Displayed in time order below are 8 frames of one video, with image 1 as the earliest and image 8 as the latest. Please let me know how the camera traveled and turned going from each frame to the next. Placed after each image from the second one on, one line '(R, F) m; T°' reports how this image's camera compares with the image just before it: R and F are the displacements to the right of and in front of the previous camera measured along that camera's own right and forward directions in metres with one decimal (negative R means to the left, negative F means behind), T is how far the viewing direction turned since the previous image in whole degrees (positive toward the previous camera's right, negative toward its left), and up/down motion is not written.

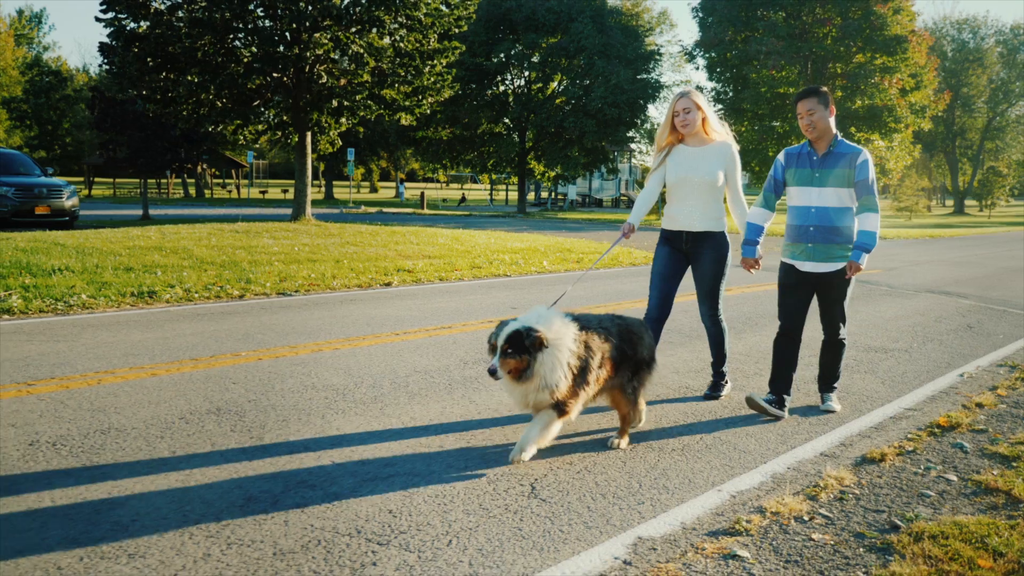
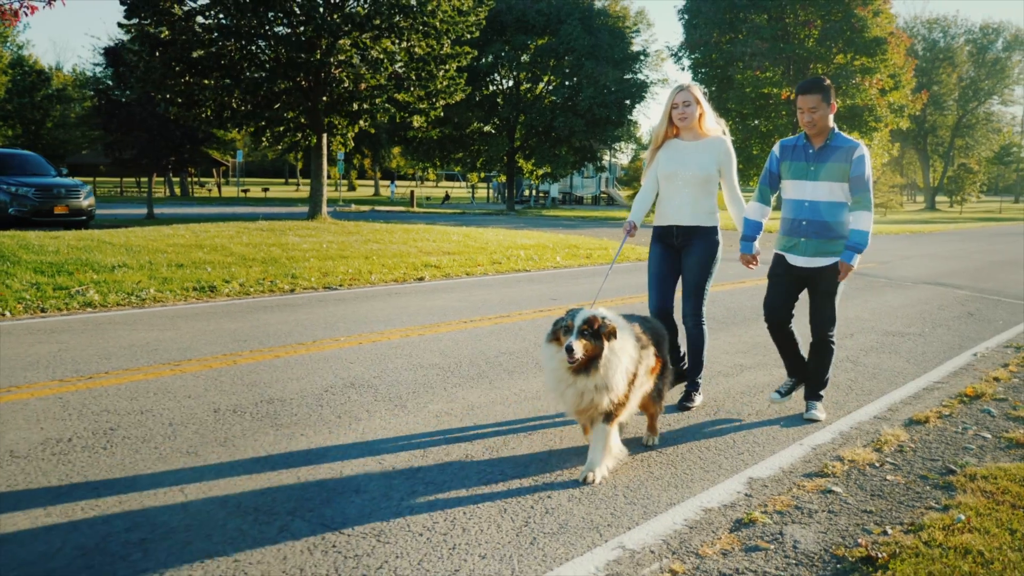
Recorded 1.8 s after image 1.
(-0.6, -0.7) m; +1°
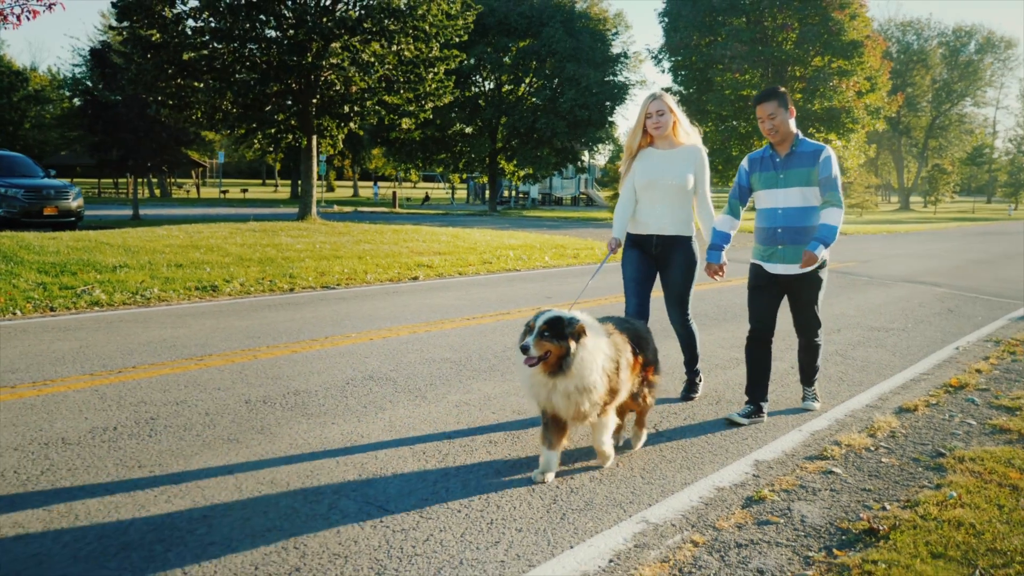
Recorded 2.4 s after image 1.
(-0.2, -0.3) m; +1°
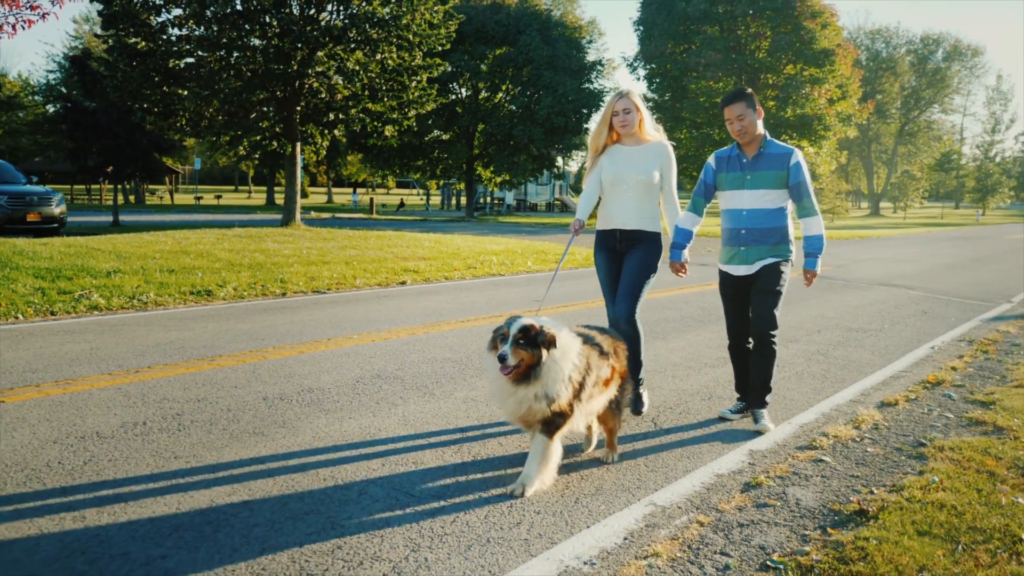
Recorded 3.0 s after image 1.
(-0.1, -0.3) m; +1°
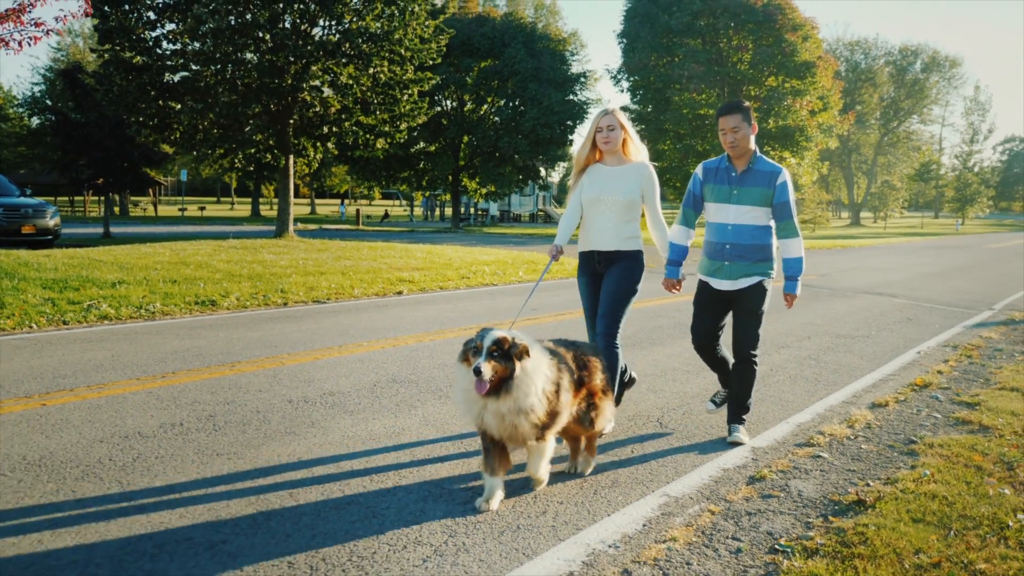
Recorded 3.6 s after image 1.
(-0.1, -0.3) m; +1°
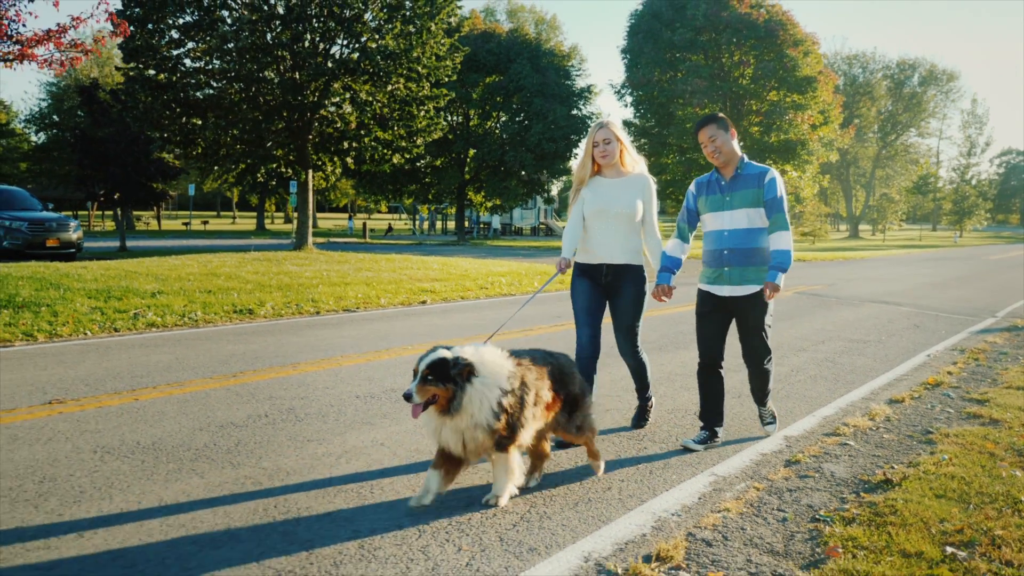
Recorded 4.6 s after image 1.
(-0.3, -0.5) m; 0°
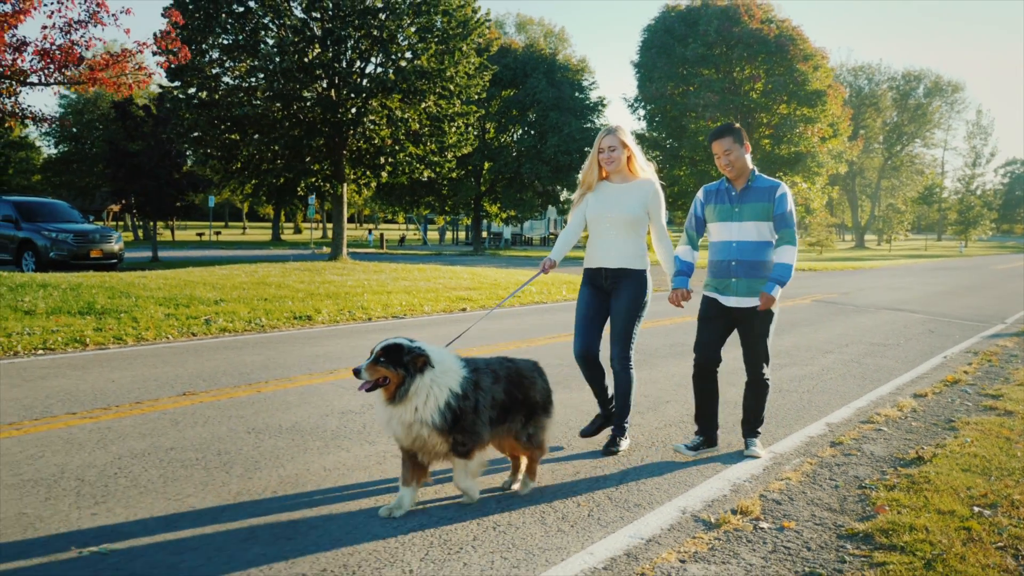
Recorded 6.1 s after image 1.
(-0.4, -0.8) m; 0°
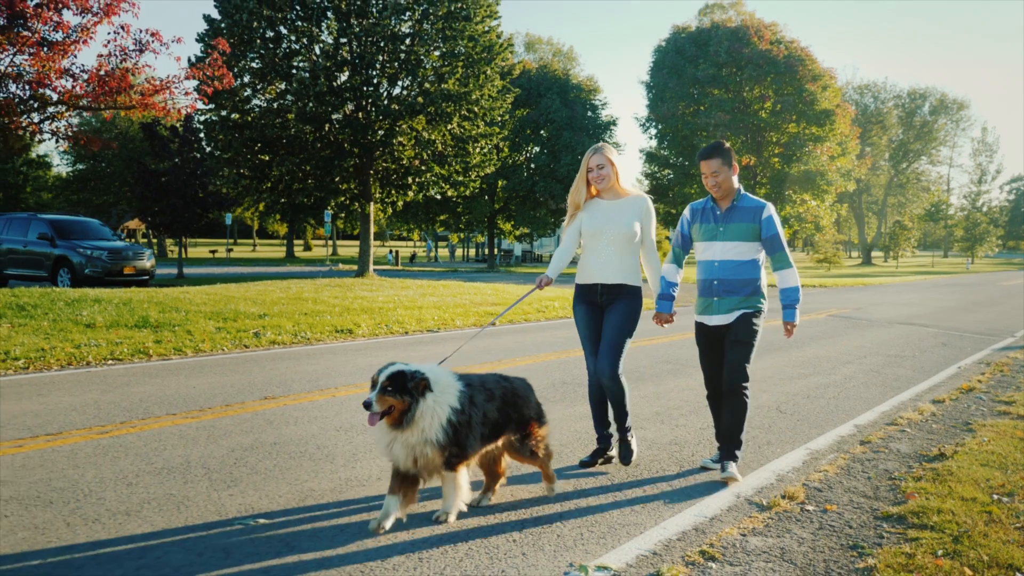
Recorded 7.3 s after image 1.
(-0.3, -0.6) m; 0°
